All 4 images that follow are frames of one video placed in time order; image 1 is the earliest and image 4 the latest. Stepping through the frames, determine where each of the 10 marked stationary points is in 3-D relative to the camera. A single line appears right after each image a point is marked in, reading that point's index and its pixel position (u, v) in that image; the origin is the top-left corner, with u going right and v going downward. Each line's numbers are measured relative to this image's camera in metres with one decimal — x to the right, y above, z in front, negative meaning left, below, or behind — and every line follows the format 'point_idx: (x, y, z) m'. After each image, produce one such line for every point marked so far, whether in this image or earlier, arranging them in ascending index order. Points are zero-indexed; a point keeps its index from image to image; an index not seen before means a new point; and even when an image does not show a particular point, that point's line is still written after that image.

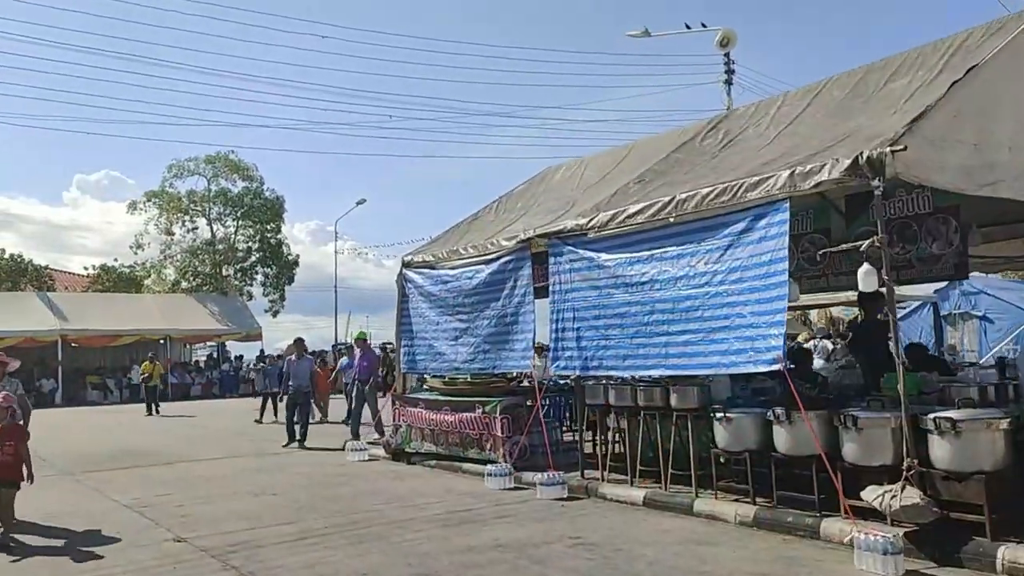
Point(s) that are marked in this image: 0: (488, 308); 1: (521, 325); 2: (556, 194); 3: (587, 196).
0: (-0.3, -0.3, +12.4) m
1: (+0.1, -0.5, +11.8) m
2: (+0.8, +1.5, +14.2) m
3: (+1.1, +1.3, +12.7) m
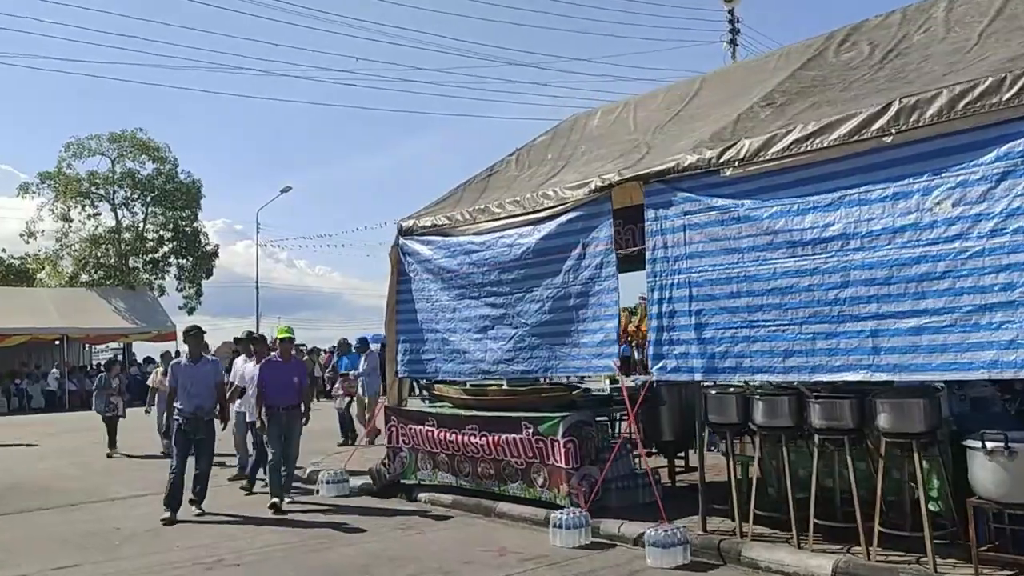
0: (+0.3, 0.0, +8.8) m
1: (+0.8, -0.2, +8.3) m
2: (+1.2, +1.8, +10.8) m
3: (+1.7, +1.6, +9.3) m
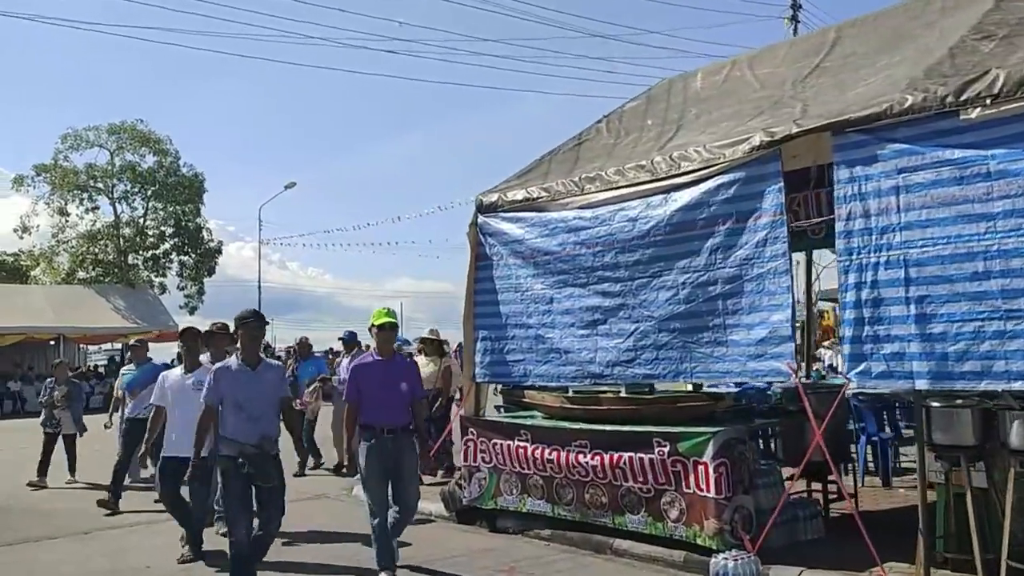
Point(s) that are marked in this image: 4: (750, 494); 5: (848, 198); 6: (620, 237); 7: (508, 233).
0: (+1.3, +0.1, +7.1) m
1: (+1.8, -0.1, +6.6) m
2: (+2.2, +2.0, +9.1) m
3: (+2.7, +1.8, +7.6) m
4: (+1.8, -1.6, +6.7) m
5: (+2.3, +0.6, +5.9) m
6: (+0.9, +0.4, +7.4) m
7: (0.0, +0.5, +8.5) m
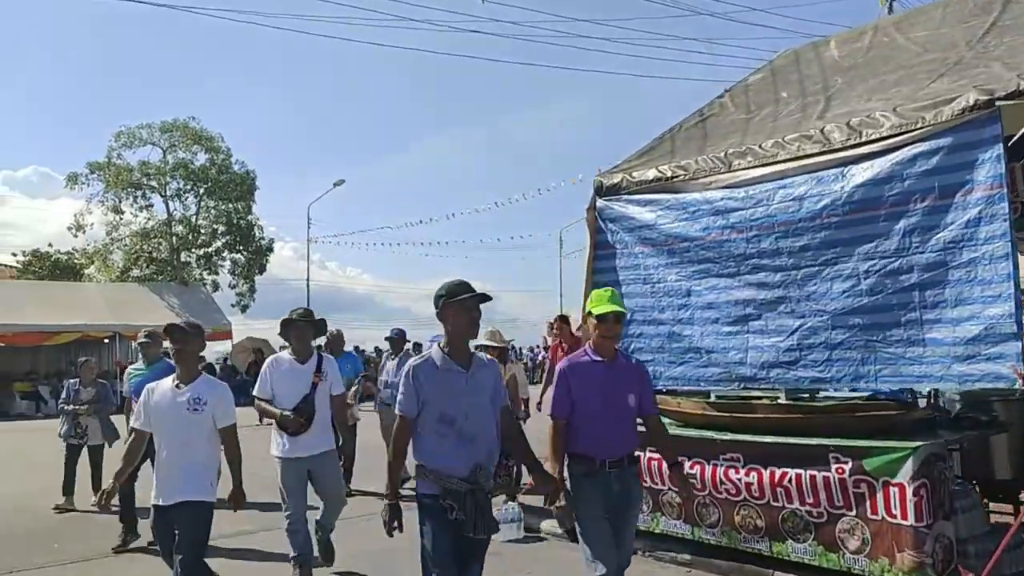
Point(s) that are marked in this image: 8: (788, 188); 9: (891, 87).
0: (+2.3, +0.2, +6.0) m
1: (+2.8, 0.0, +5.5) m
2: (+3.3, +2.0, +8.0) m
3: (+3.8, +1.8, +6.5) m
4: (+2.9, -1.5, +5.7) m
5: (+3.3, +0.7, +4.8) m
6: (+2.0, +0.5, +6.4) m
7: (+1.1, +0.6, +7.6) m
8: (+2.0, +0.7, +6.4) m
9: (+3.0, +1.6, +7.0) m
